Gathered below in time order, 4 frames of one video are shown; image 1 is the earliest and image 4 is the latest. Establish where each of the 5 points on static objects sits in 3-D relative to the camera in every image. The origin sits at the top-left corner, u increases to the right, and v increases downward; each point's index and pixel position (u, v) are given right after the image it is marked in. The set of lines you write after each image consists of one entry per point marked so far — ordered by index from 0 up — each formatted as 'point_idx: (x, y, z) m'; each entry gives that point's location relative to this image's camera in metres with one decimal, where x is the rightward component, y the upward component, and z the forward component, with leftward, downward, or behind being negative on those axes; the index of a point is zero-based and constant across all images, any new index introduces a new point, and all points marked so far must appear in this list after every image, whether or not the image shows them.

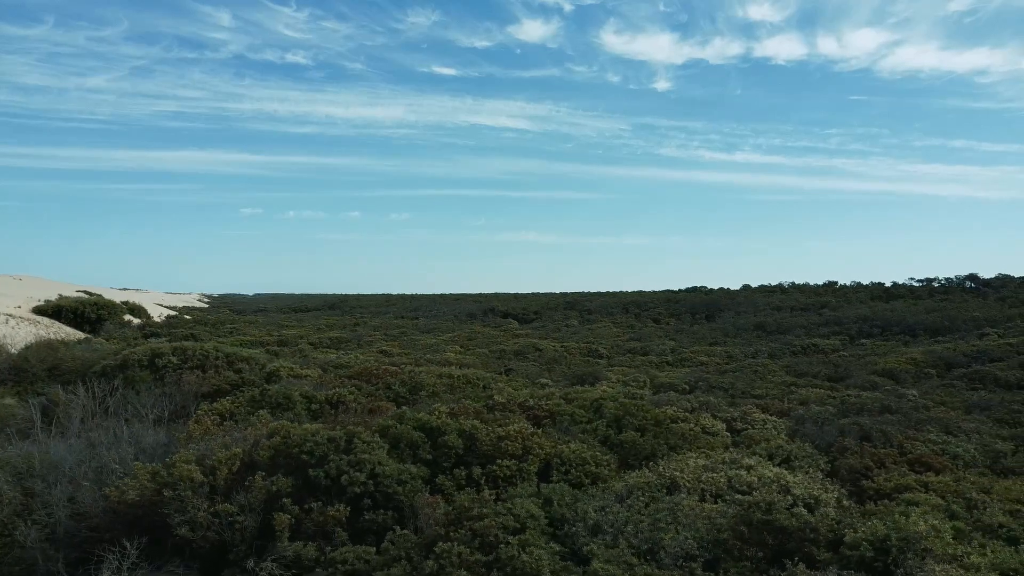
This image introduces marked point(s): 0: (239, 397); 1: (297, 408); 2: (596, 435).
0: (-4.4, -1.8, +11.1) m
1: (-3.2, -1.8, +10.3) m
2: (+1.2, -2.2, +10.1) m
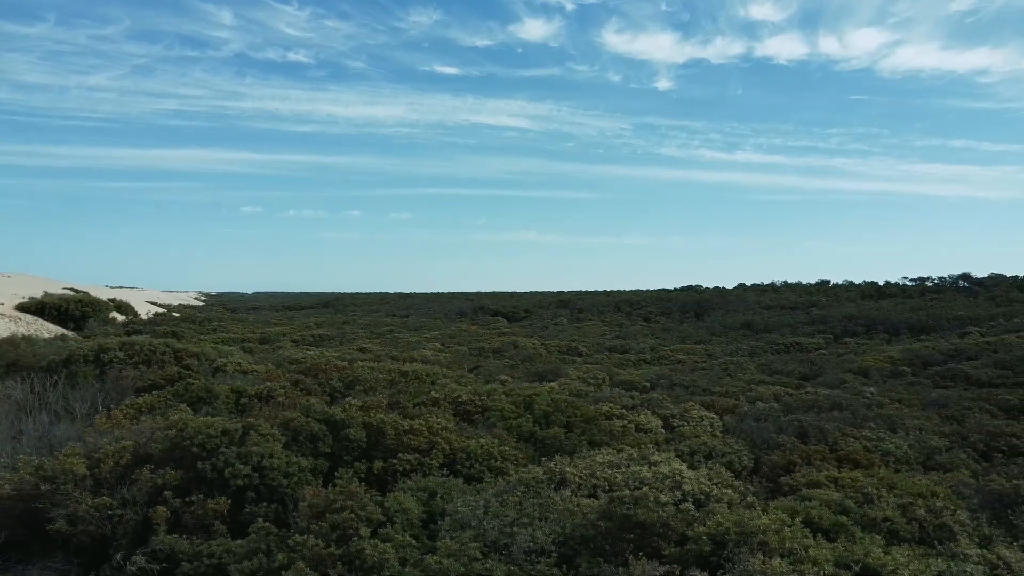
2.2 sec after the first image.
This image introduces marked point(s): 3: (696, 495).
0: (-5.5, -1.7, +11.1) m
1: (-4.4, -1.7, +10.3) m
2: (+0.1, -2.1, +10.0) m
3: (+1.9, -2.1, +6.9) m
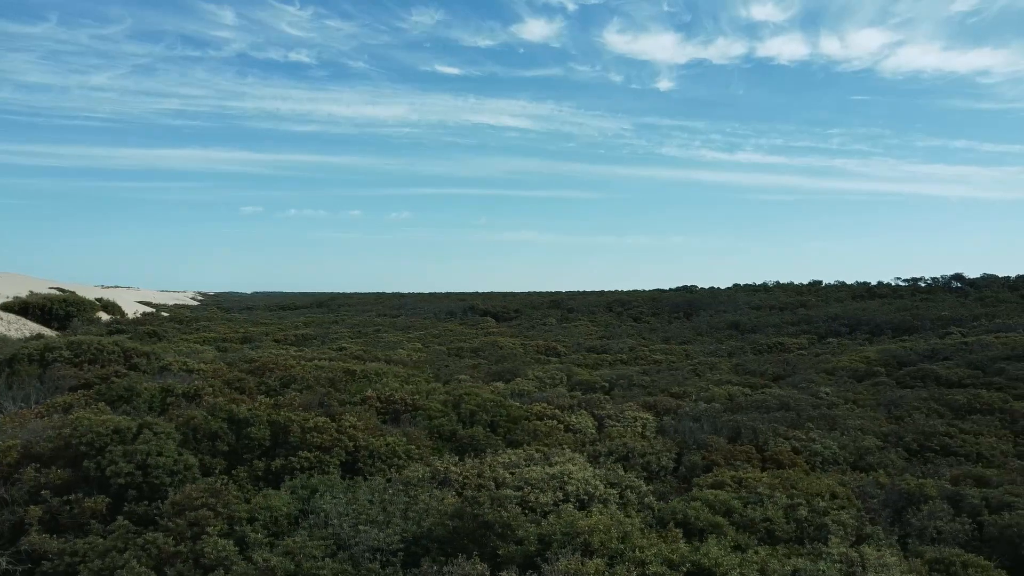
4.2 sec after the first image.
0: (-6.7, -1.6, +11.0) m
1: (-5.6, -1.7, +10.2) m
2: (-1.1, -2.1, +10.0) m
3: (+0.7, -2.1, +6.9) m
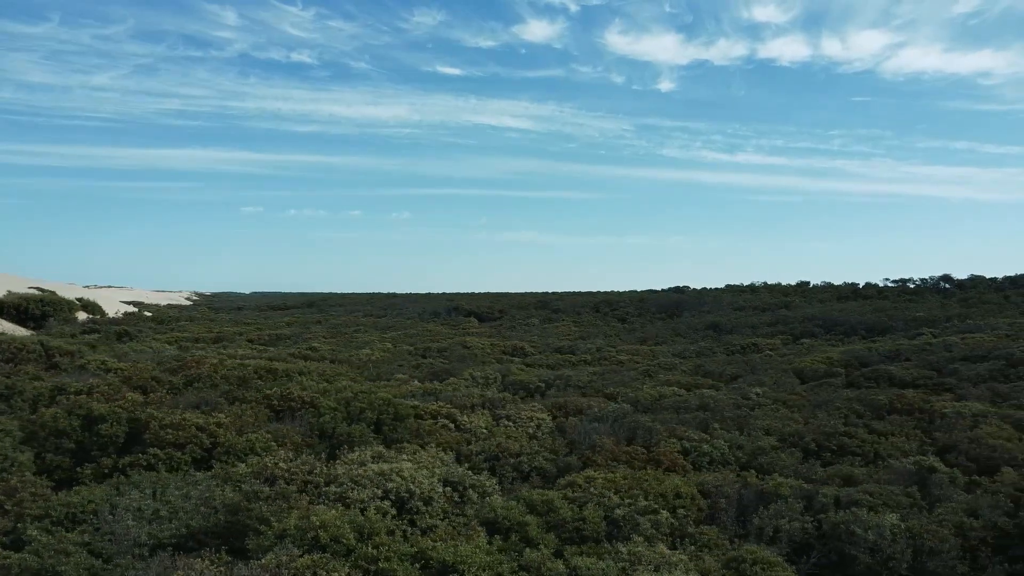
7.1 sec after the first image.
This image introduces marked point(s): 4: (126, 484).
0: (-8.5, -1.6, +11.0) m
1: (-7.4, -1.7, +10.2) m
2: (-2.9, -2.0, +10.0) m
3: (-1.1, -2.1, +6.9) m
4: (-3.9, -2.0, +7.0) m
